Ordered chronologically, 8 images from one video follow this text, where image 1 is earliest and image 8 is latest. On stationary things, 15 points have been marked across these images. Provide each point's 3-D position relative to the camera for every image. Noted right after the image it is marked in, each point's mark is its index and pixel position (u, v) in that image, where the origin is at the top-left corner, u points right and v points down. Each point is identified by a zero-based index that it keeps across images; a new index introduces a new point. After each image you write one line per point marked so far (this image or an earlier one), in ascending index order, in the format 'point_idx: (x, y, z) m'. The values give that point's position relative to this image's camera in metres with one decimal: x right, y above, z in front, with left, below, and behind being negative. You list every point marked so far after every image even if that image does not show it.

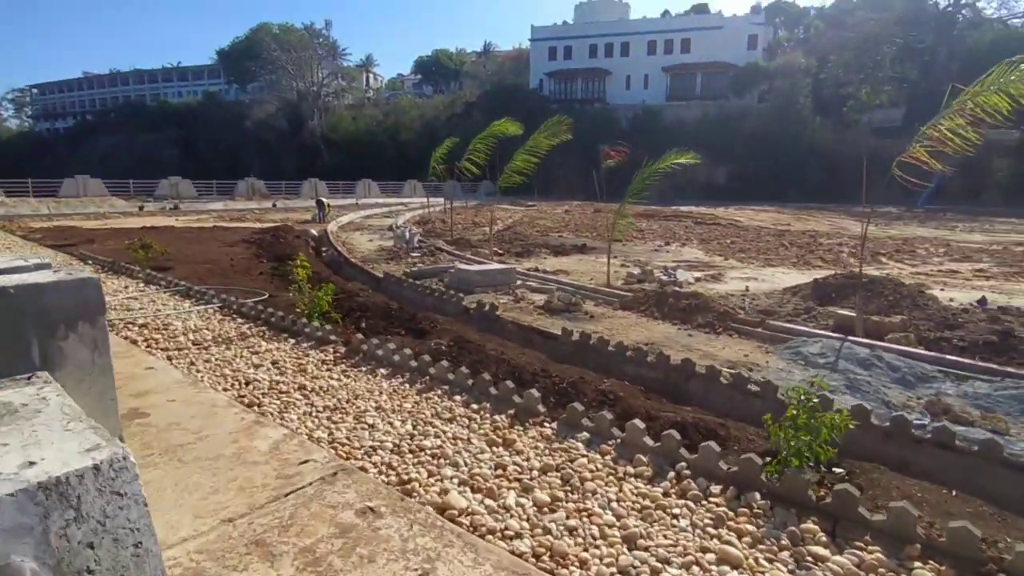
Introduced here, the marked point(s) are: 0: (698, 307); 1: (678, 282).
0: (+3.1, -0.3, +9.7) m
1: (+3.9, +0.1, +13.3) m
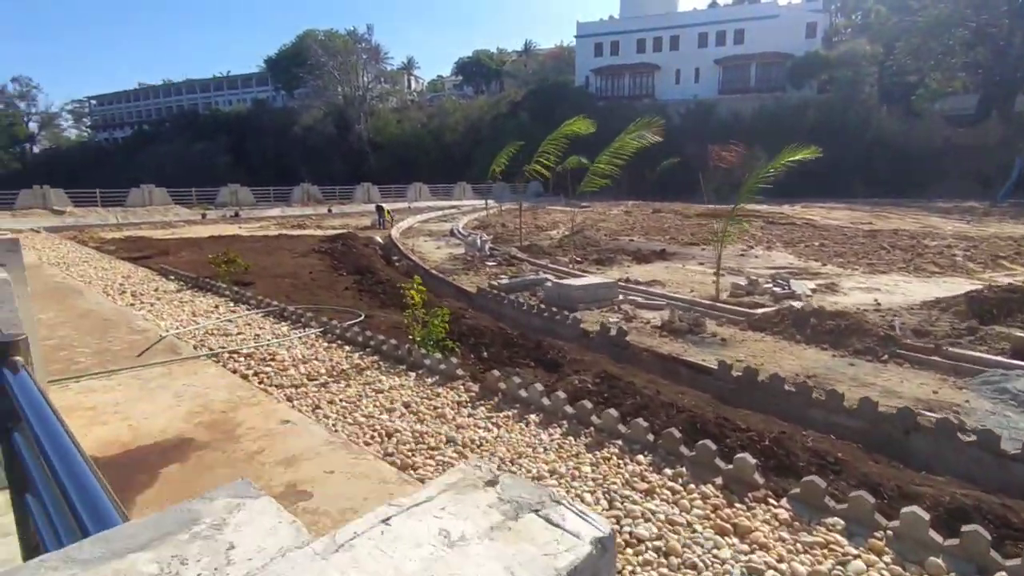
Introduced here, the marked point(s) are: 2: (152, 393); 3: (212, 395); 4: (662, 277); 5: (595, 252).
0: (+5.0, -0.6, +8.5) m
1: (+6.0, -0.2, +12.1) m
2: (-3.4, -1.0, +5.4) m
3: (-2.8, -1.0, +5.4) m
4: (+3.9, +0.3, +14.8) m
5: (+2.8, +1.2, +19.2) m
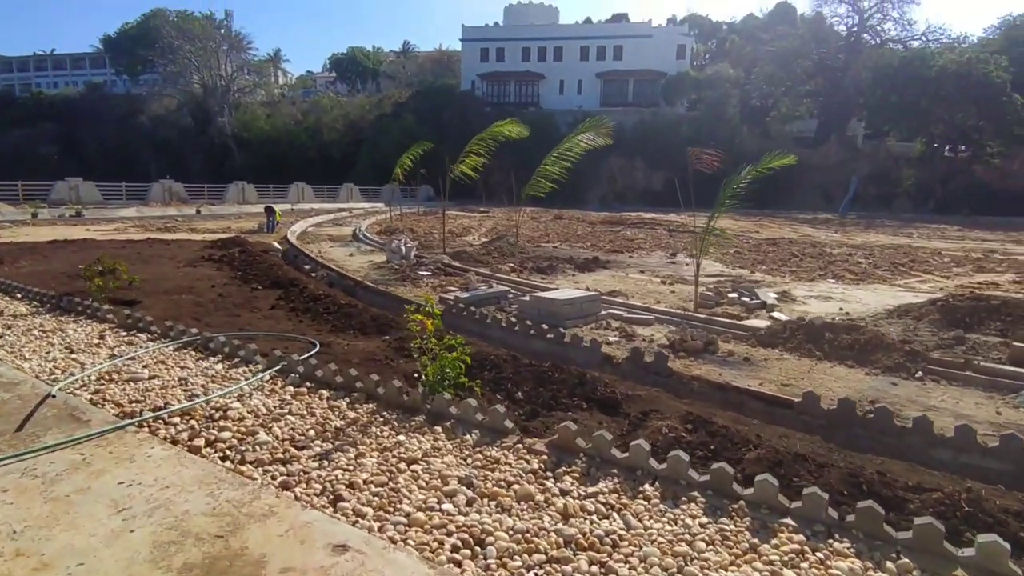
0: (+5.1, -0.8, +8.0) m
1: (+5.3, -0.4, +11.8) m
2: (-2.5, -1.2, +3.2) m
3: (-1.9, -1.2, +3.3) m
4: (+2.6, 0.0, +14.0) m
5: (+0.5, +0.9, +18.0) m
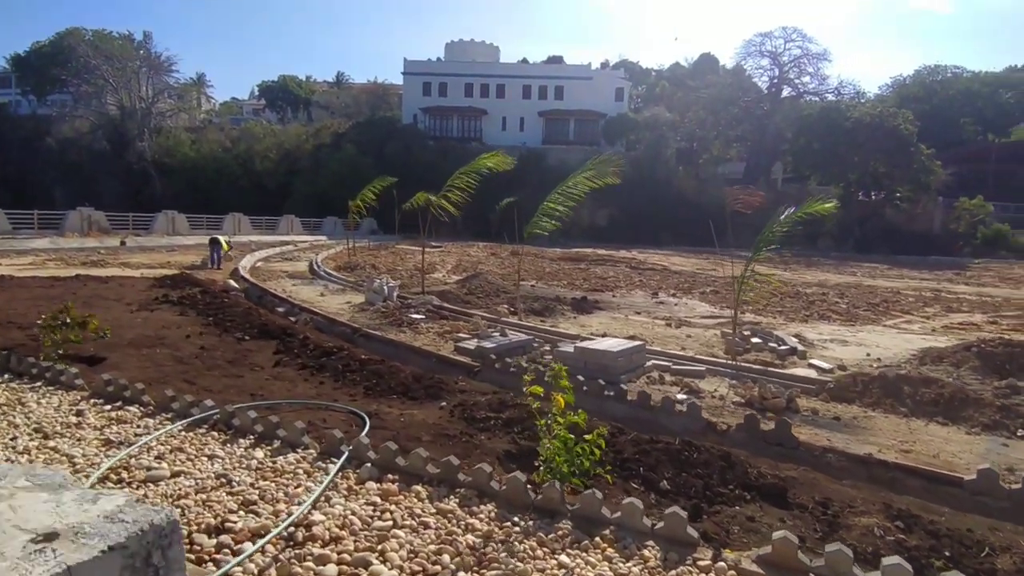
0: (+5.9, -1.5, +7.6) m
1: (+5.7, -1.3, +11.4) m
2: (-1.0, -1.6, +1.9) m
3: (-0.4, -1.6, +2.1) m
4: (+2.7, -1.0, +13.3) m
5: (+0.2, -0.4, +17.0) m
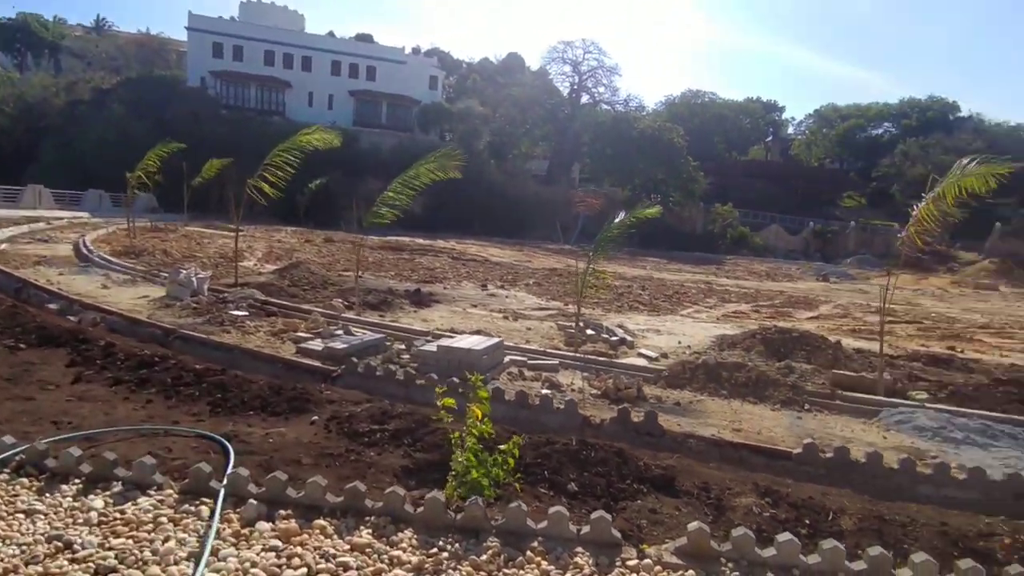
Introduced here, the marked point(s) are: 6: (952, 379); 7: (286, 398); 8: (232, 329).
0: (+4.0, -1.5, +9.1) m
1: (+2.5, -1.2, +12.5) m
2: (-0.7, -1.7, +1.4) m
3: (-0.2, -1.7, +1.8) m
4: (-0.9, -0.9, +13.4) m
5: (-4.5, -0.2, +16.1) m
6: (+8.7, -1.8, +11.3) m
7: (-2.5, -1.2, +6.3) m
8: (-5.3, -0.8, +10.9) m
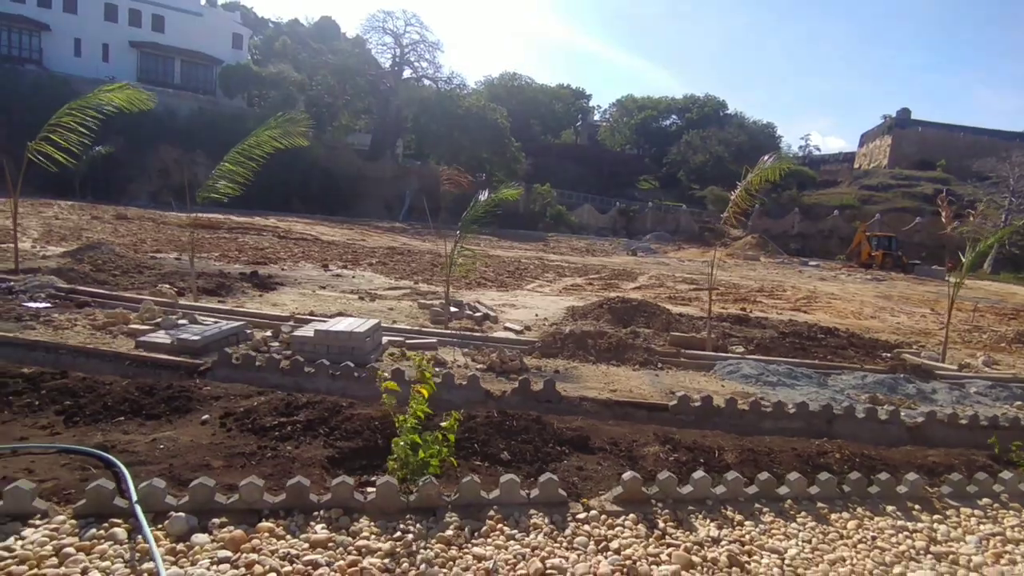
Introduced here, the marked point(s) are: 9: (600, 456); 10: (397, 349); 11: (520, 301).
0: (+1.9, -1.0, +10.1) m
1: (-0.5, -0.7, +13.0) m
2: (-0.2, -1.7, +1.5) m
3: (+0.2, -1.7, +1.9) m
4: (-4.0, -0.5, +12.7) m
5: (-8.3, +0.2, +14.2) m
6: (+5.7, -1.1, +13.7) m
7: (-3.4, -1.1, +5.5) m
8: (-7.5, -0.6, +9.0) m
9: (+0.8, -1.6, +5.3) m
10: (-1.8, -1.0, +9.1) m
11: (+0.2, -0.4, +16.2) m
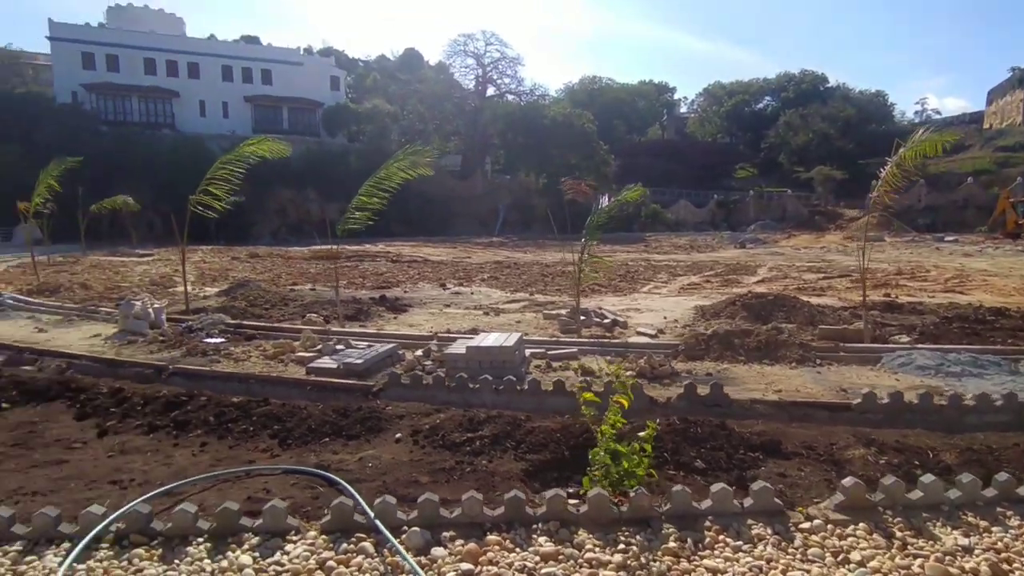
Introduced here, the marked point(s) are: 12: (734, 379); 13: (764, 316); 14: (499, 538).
0: (+4.4, -0.9, +9.6) m
1: (+2.4, -0.8, +12.8) m
2: (+0.9, -1.7, +1.4) m
3: (+1.3, -1.7, +1.8) m
4: (-1.1, -0.9, +13.1) m
5: (-5.1, -0.5, +15.3) m
6: (+8.7, -0.7, +12.5) m
7: (-1.6, -1.4, +5.9) m
8: (-5.1, -1.2, +10.0) m
9: (+2.5, -1.5, +5.1) m
10: (+0.5, -1.2, +9.2) m
11: (+3.6, -0.5, +15.9) m
12: (+3.2, -1.3, +8.3) m
13: (+5.6, -0.6, +12.7) m
14: (-0.1, -1.7, +3.9) m
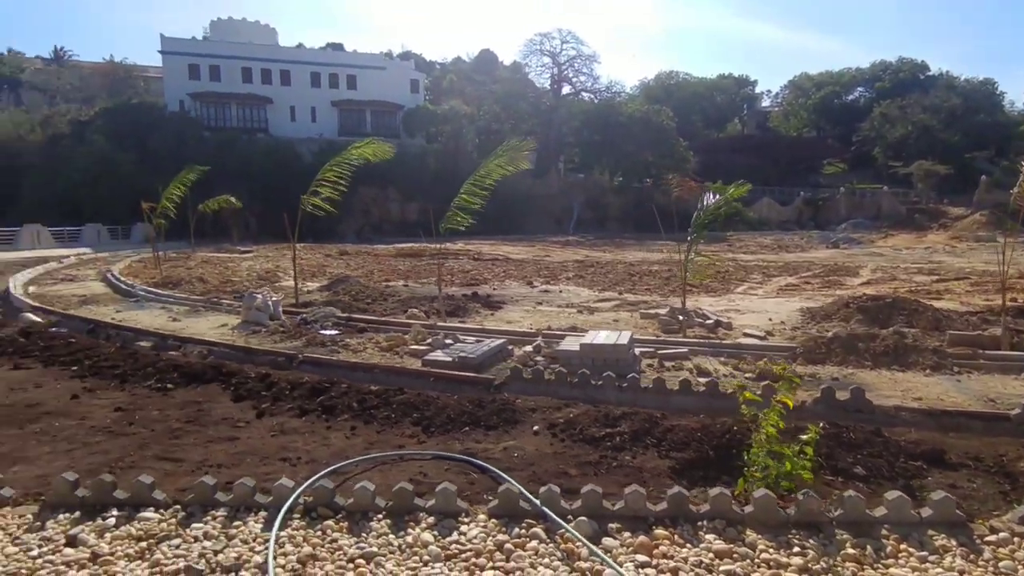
0: (+6.2, -0.9, +9.1) m
1: (+4.6, -0.8, +12.5) m
2: (+1.8, -1.7, +1.3) m
3: (+2.2, -1.7, +1.6) m
4: (+1.2, -0.8, +13.2) m
5: (-2.6, -0.4, +15.8) m
6: (+10.8, -0.8, +11.4) m
7: (-0.2, -1.3, +6.1) m
8: (-3.2, -1.1, +10.6) m
9: (+3.8, -1.5, +4.8) m
10: (+2.3, -1.1, +9.1) m
11: (+6.1, -0.5, +15.4) m
12: (+4.8, -1.3, +7.9) m
13: (+7.7, -0.7, +12.0) m
14: (+1.0, -1.7, +3.9) m
